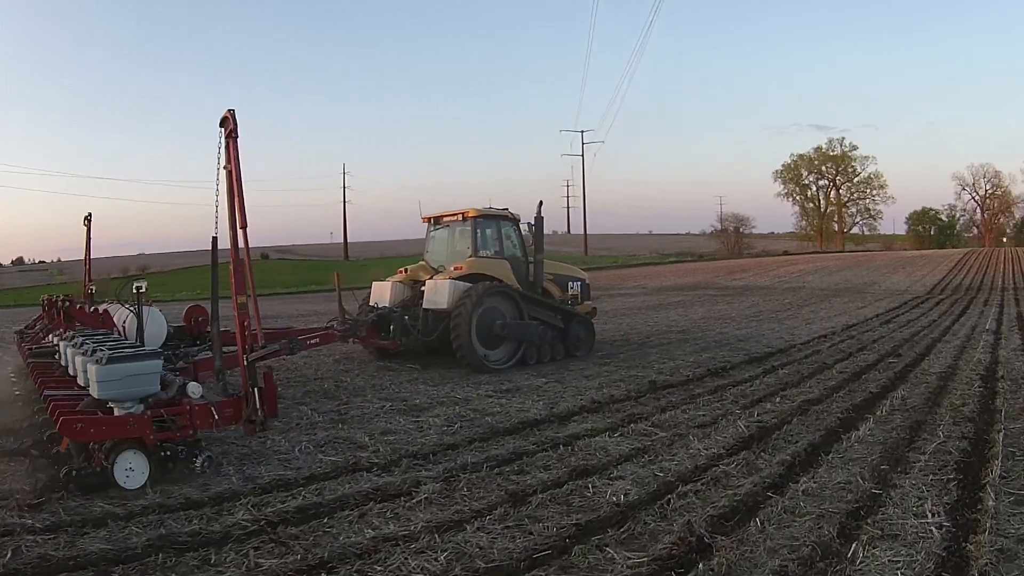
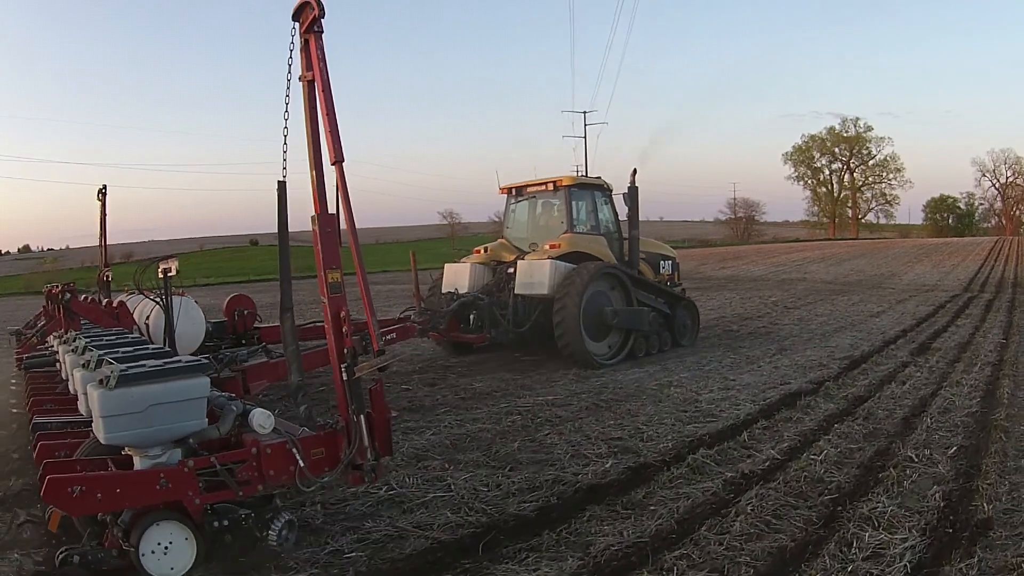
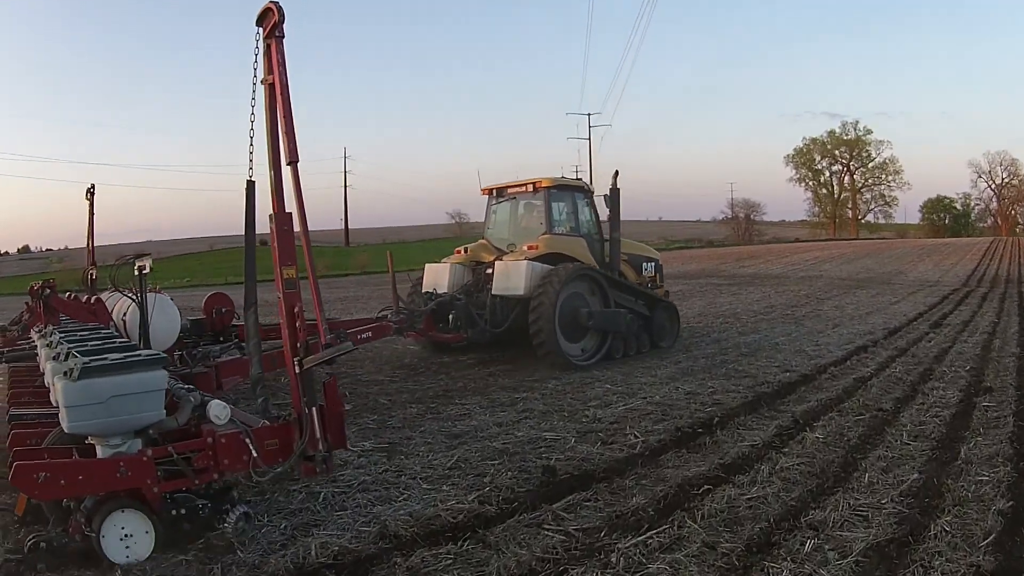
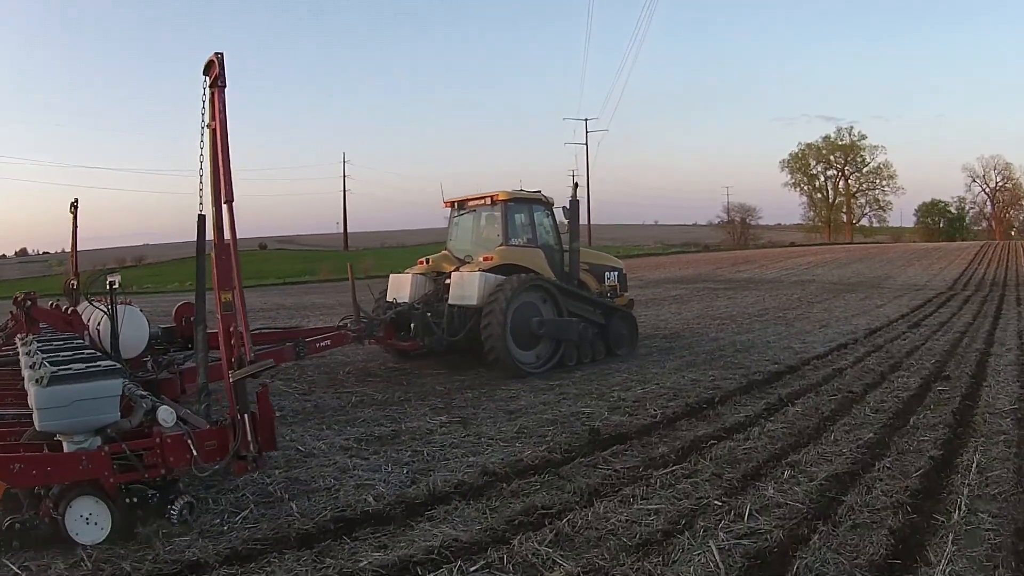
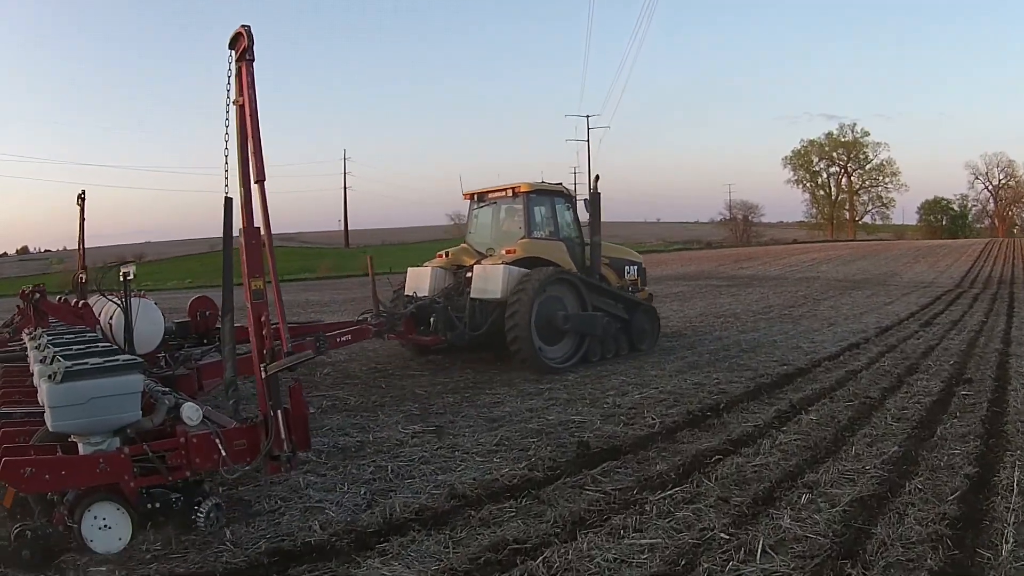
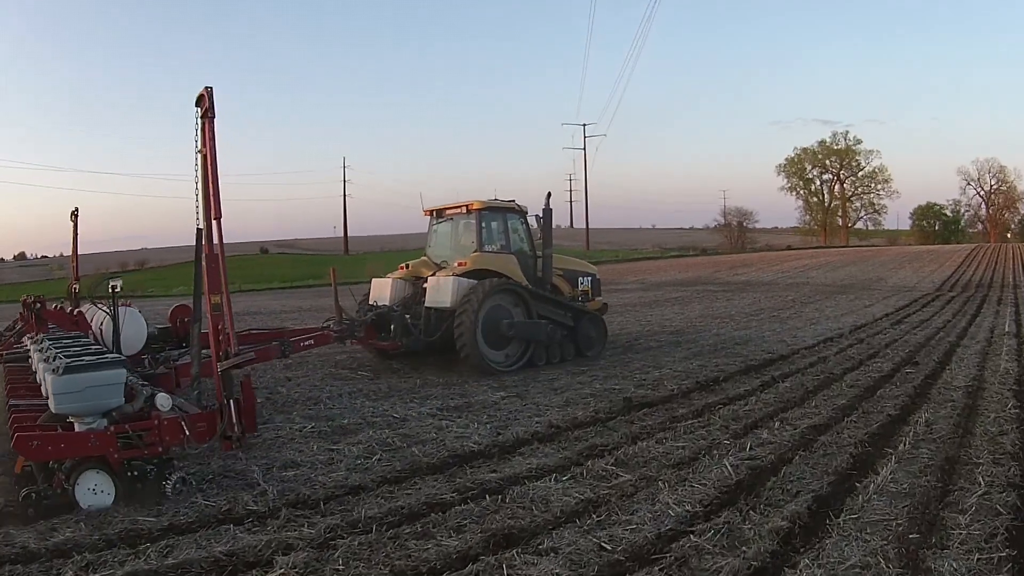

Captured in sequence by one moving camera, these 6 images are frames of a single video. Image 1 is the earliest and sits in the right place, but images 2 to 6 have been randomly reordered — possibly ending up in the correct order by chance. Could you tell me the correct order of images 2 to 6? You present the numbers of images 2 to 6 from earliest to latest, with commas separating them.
6, 4, 5, 3, 2
